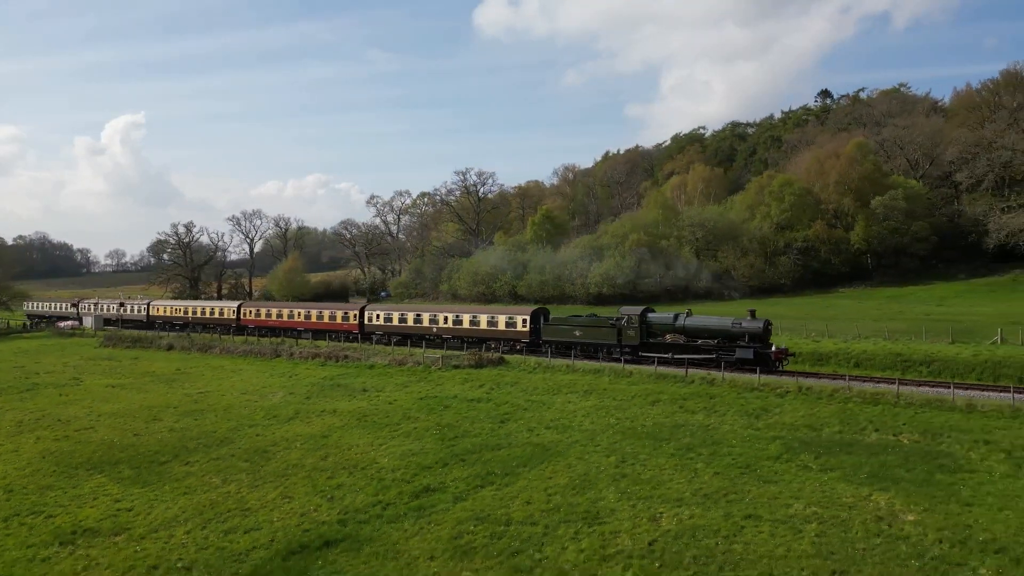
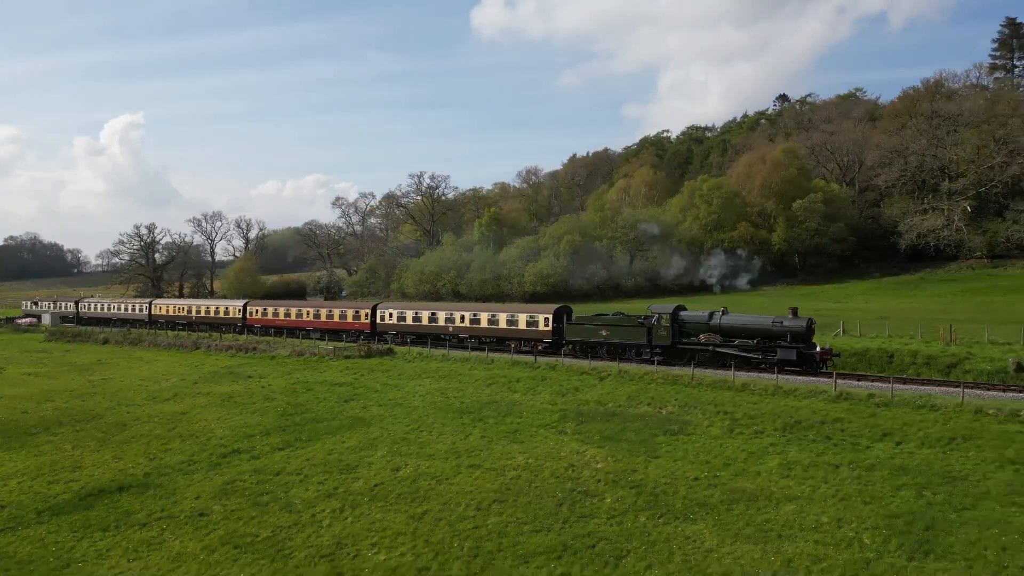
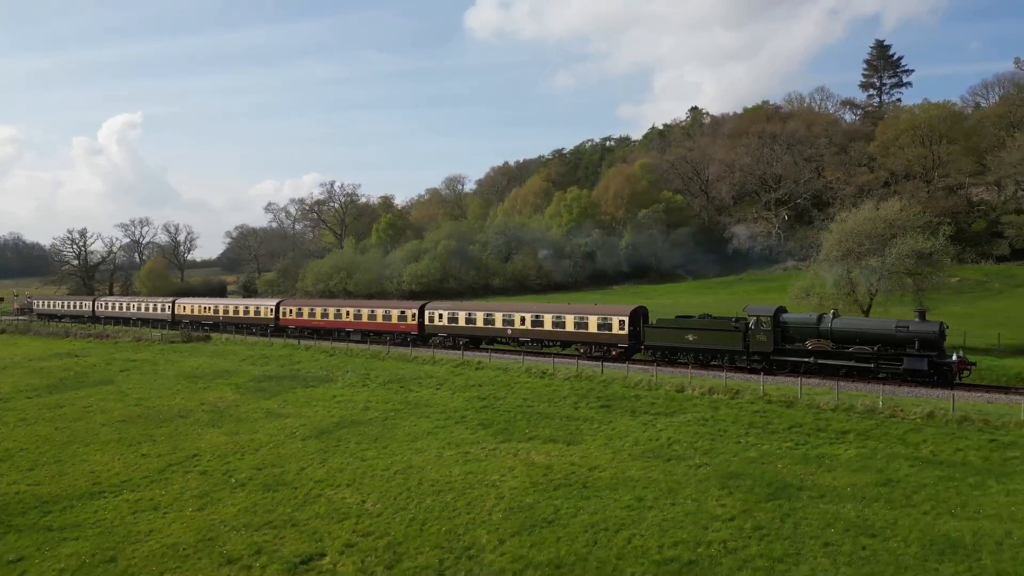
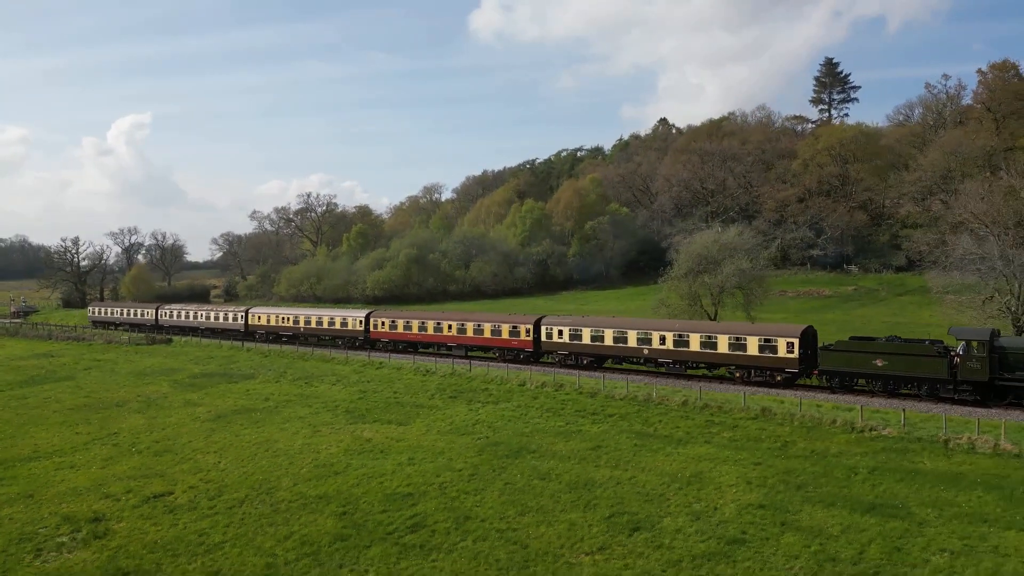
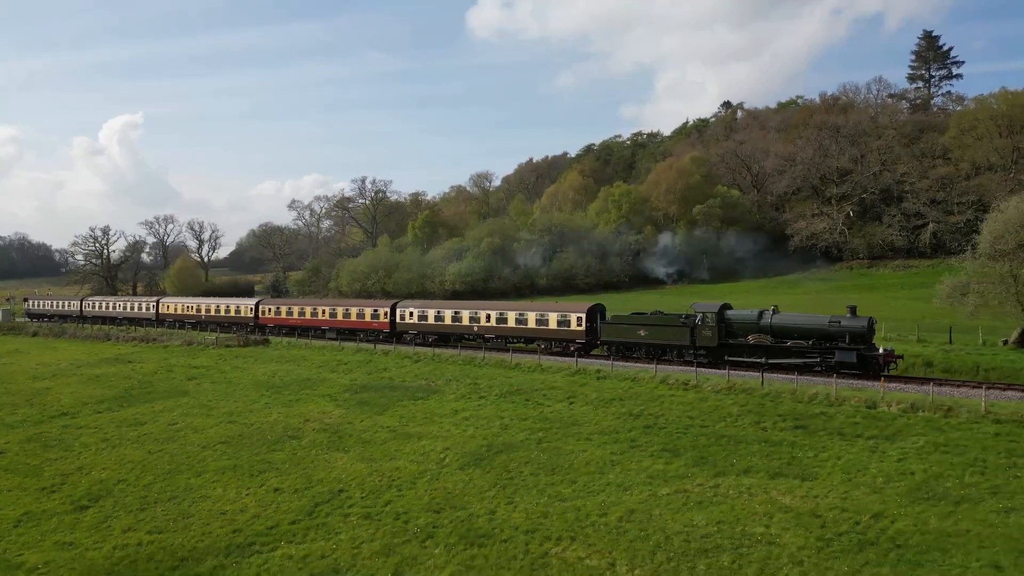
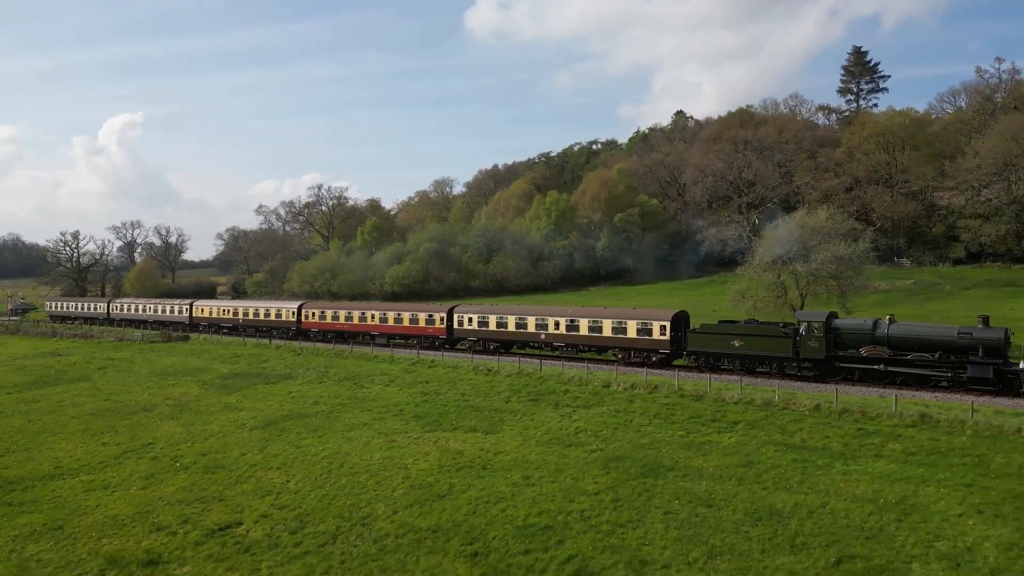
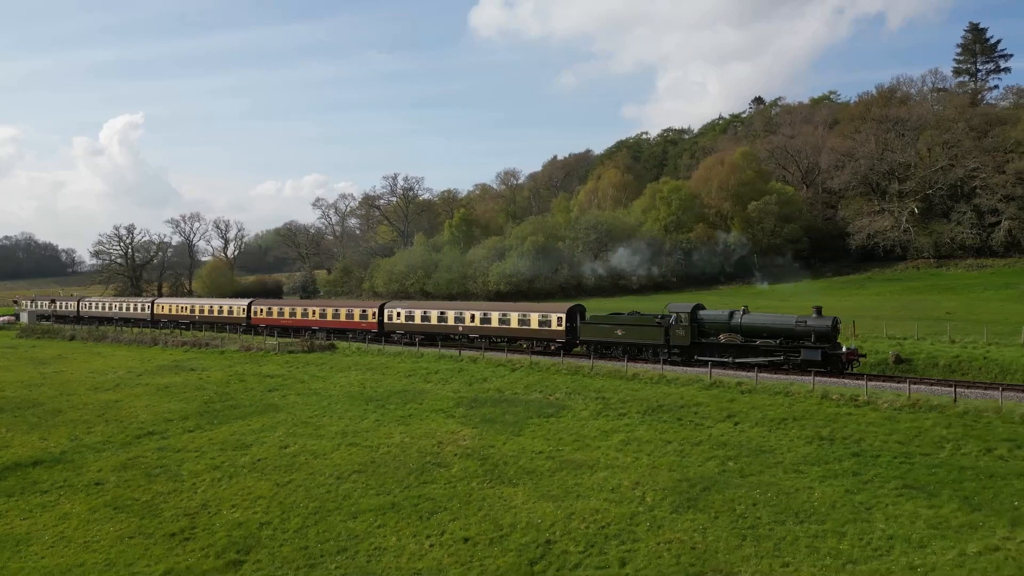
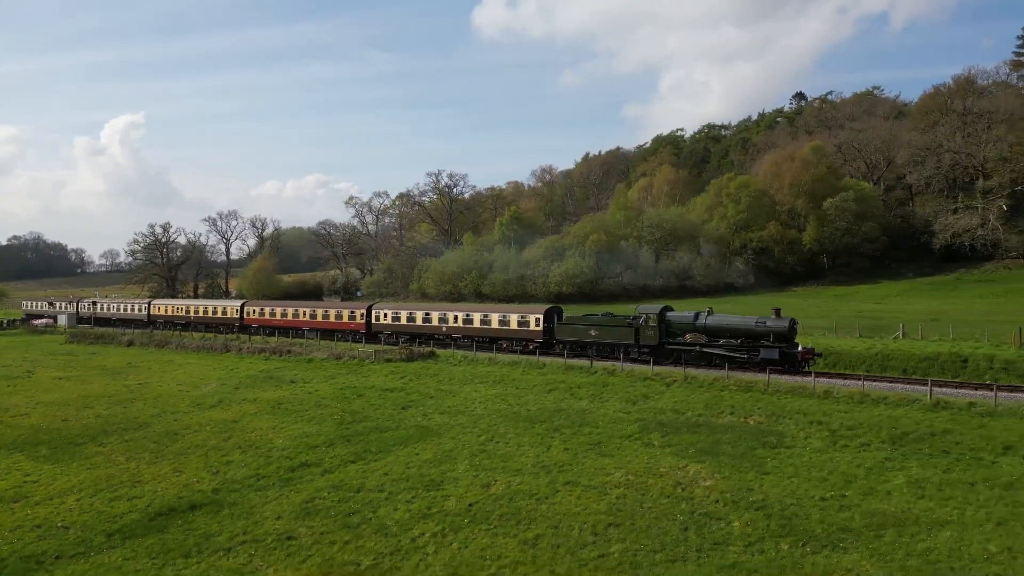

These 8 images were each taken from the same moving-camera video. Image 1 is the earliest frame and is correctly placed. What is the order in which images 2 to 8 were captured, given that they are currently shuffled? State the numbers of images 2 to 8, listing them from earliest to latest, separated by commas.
8, 2, 7, 5, 3, 6, 4
